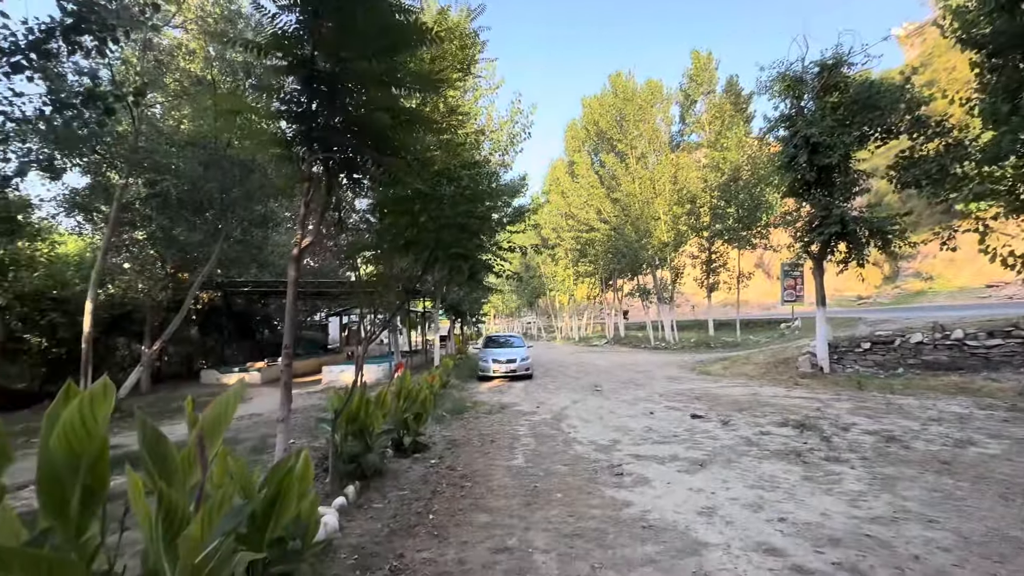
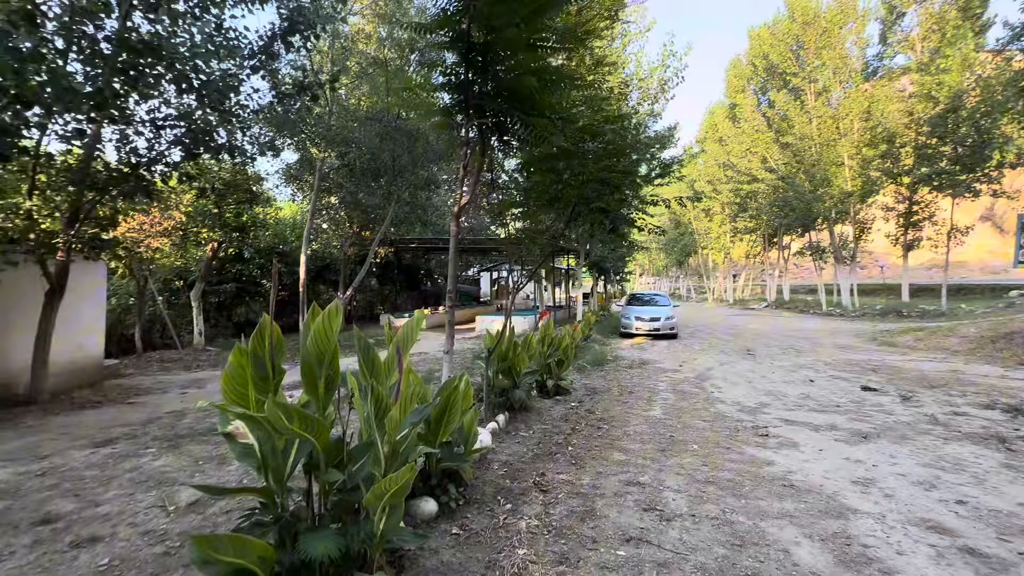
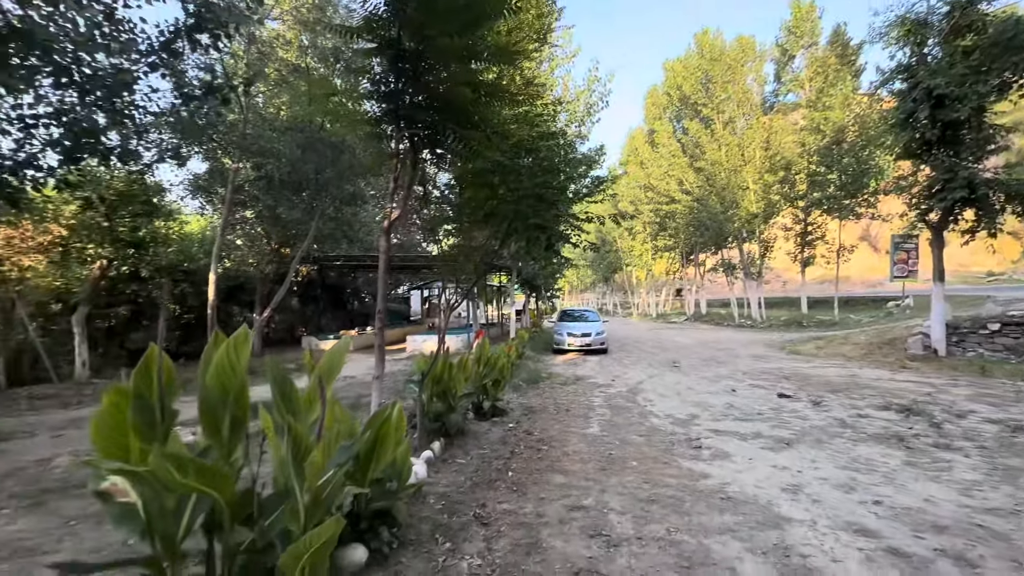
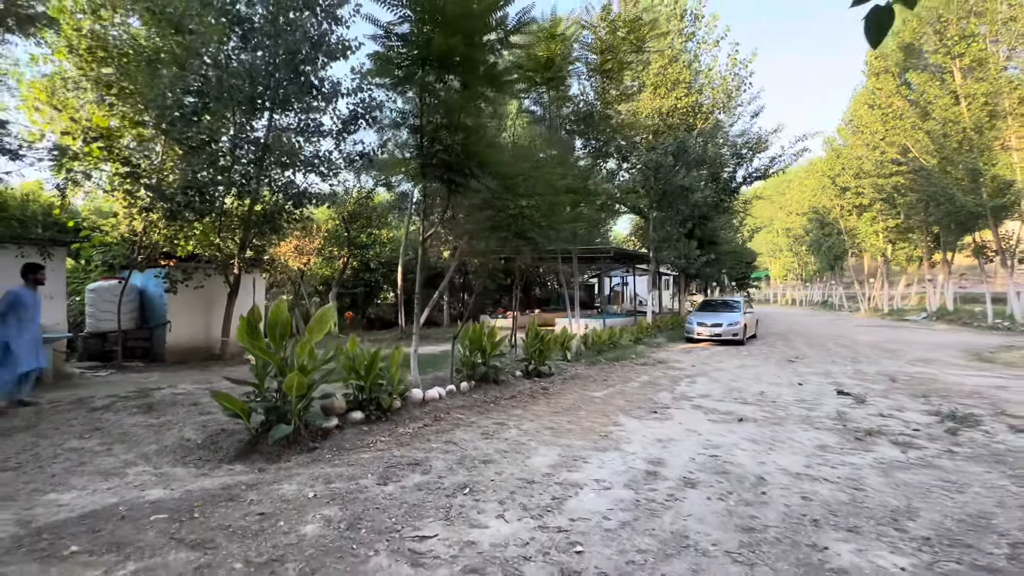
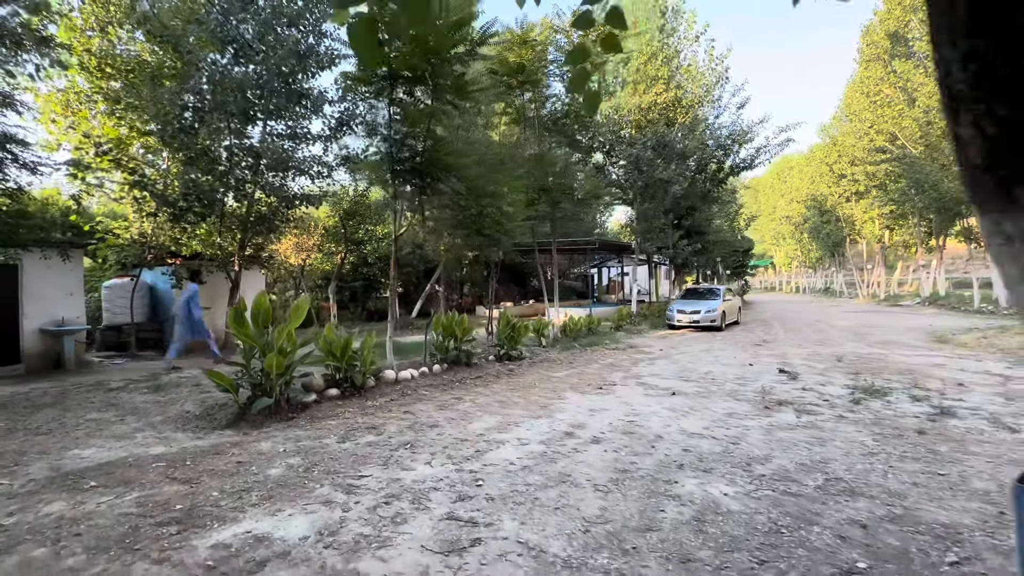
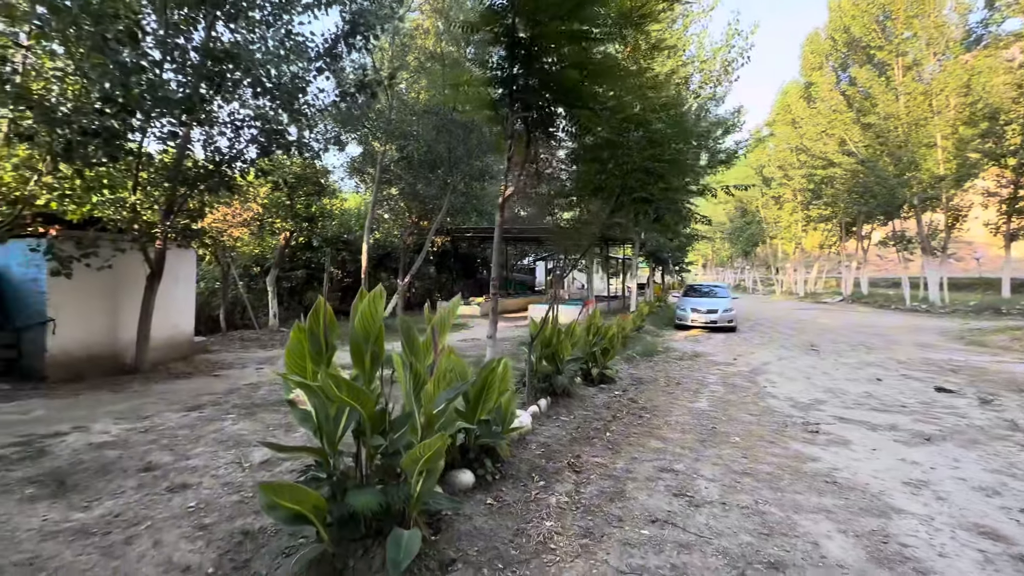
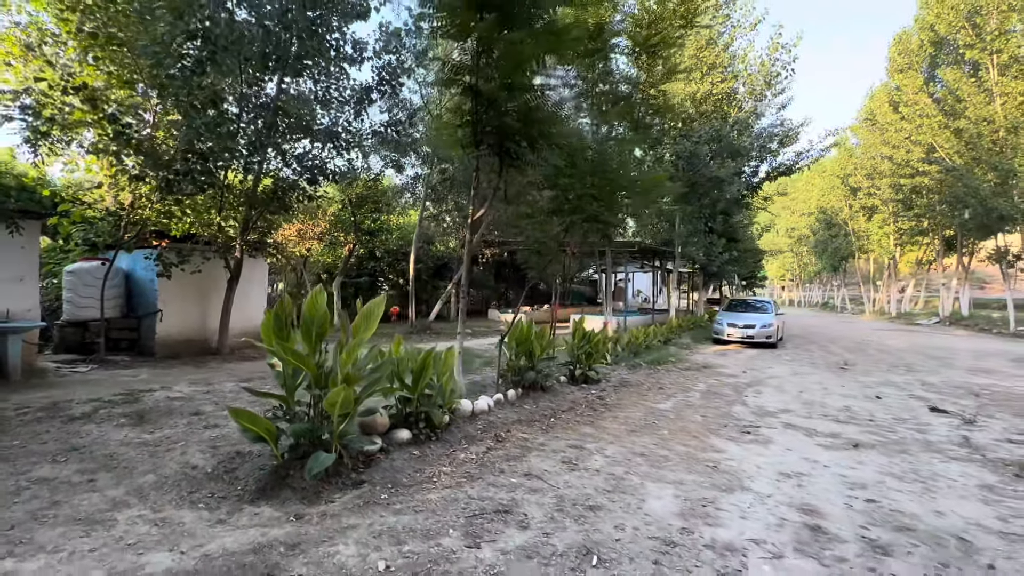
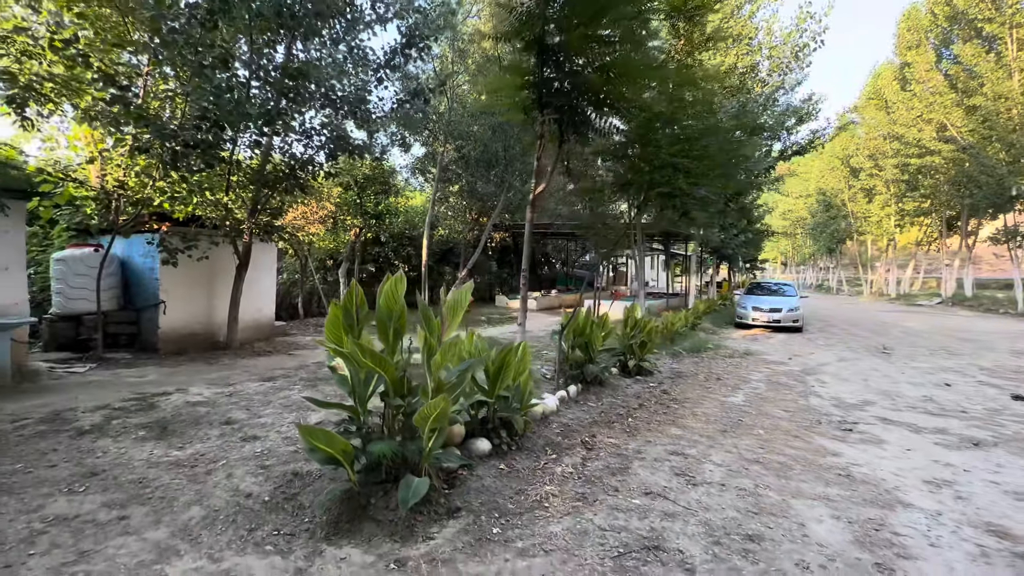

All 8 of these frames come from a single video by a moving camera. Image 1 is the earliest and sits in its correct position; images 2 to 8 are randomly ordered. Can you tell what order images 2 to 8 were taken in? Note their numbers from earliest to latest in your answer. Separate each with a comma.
3, 2, 6, 8, 7, 4, 5
